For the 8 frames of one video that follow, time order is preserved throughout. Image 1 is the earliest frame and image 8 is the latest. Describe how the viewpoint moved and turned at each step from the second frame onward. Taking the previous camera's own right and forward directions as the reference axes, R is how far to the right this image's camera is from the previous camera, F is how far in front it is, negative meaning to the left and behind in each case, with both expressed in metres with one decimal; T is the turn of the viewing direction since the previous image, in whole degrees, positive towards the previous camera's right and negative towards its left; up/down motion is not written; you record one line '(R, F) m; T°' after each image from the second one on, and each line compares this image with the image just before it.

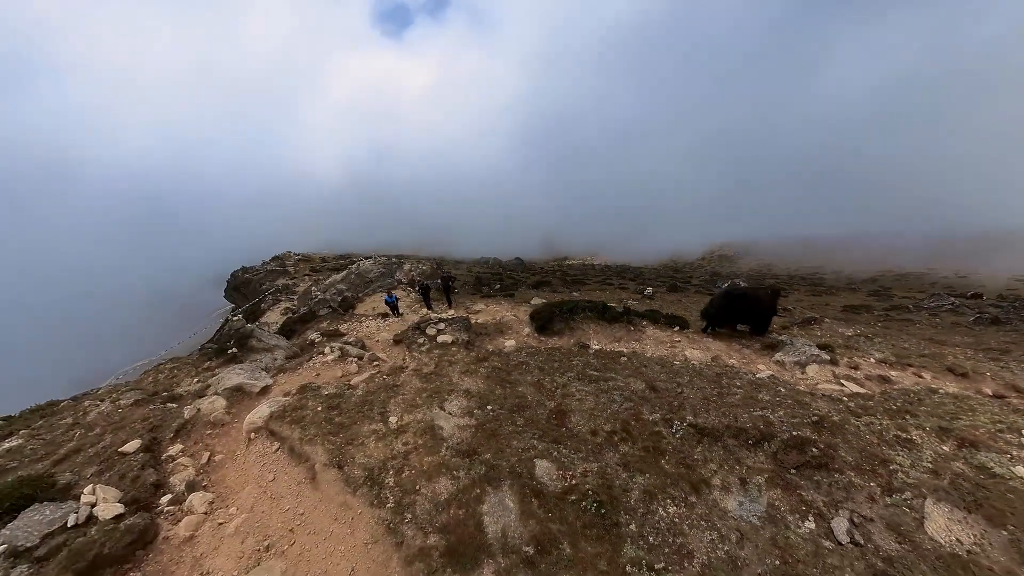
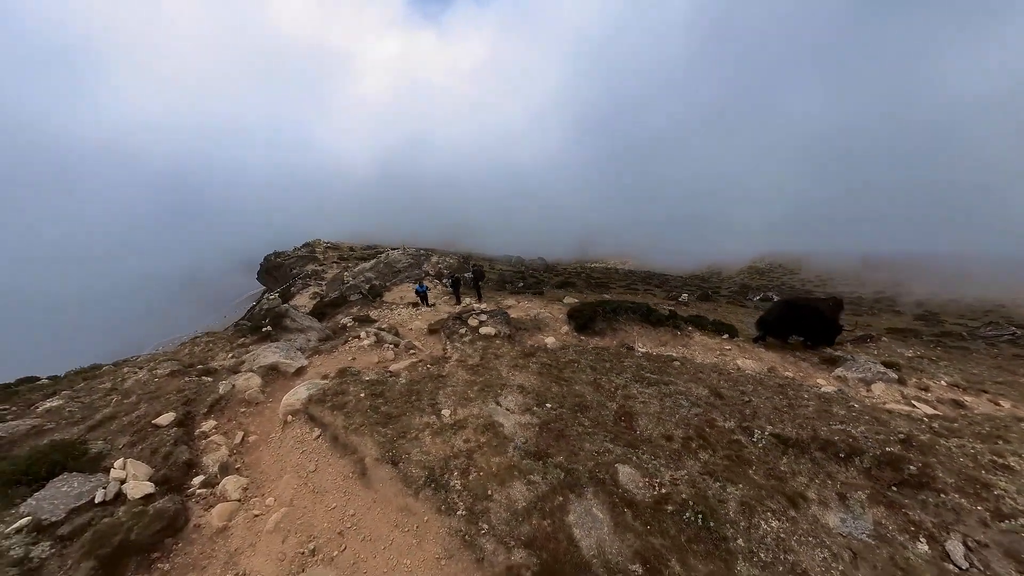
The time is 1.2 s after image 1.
(-2.0, +1.5) m; -3°
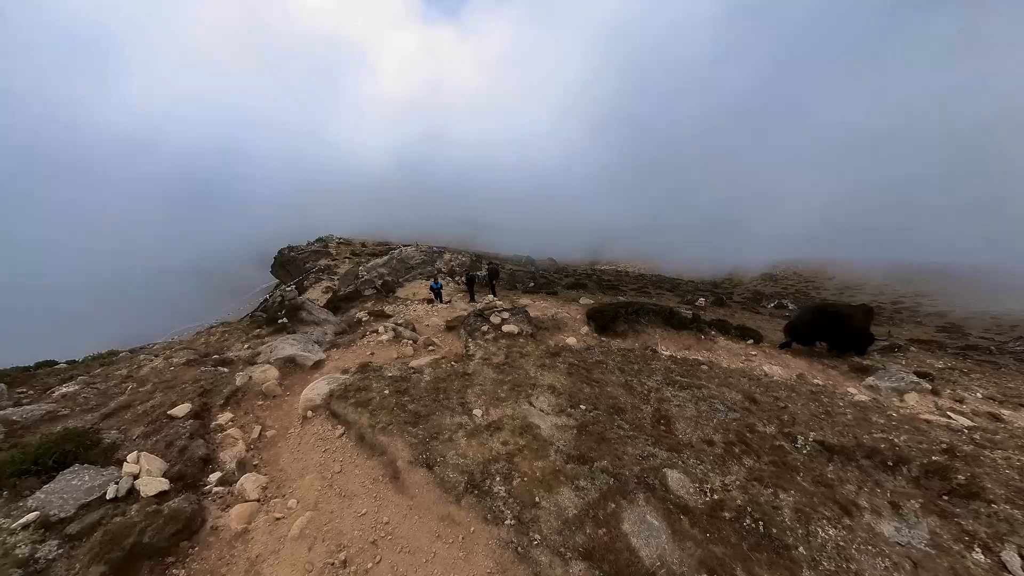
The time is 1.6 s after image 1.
(-1.0, +0.8) m; -1°
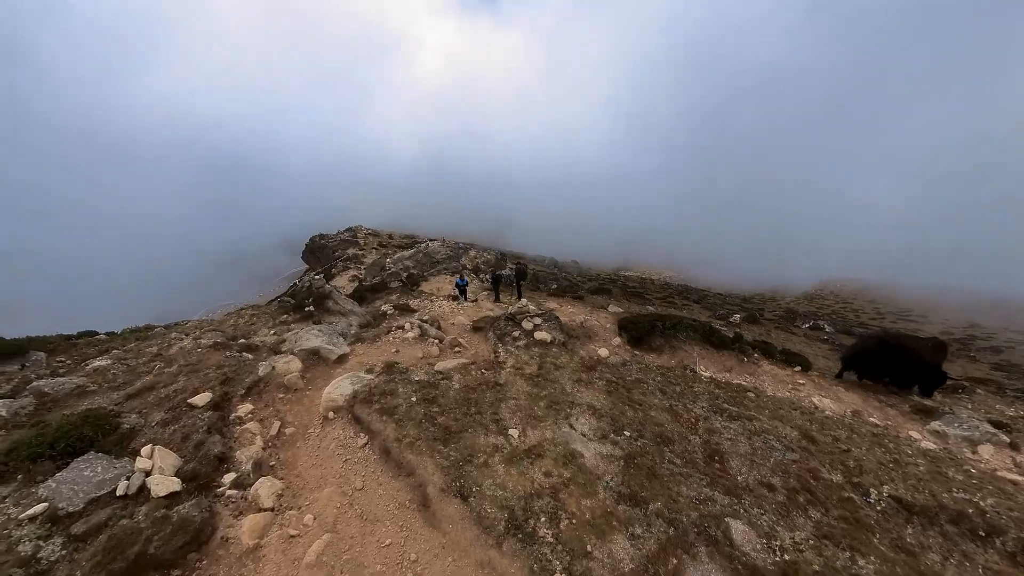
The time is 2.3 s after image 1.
(-0.9, +1.1) m; -3°
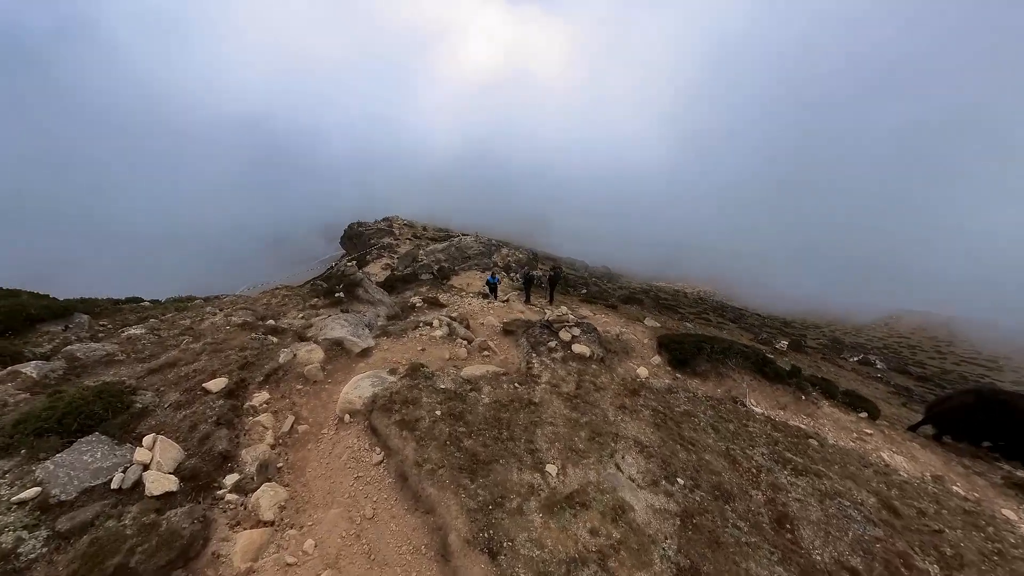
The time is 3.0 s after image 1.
(-0.7, +1.4) m; -5°
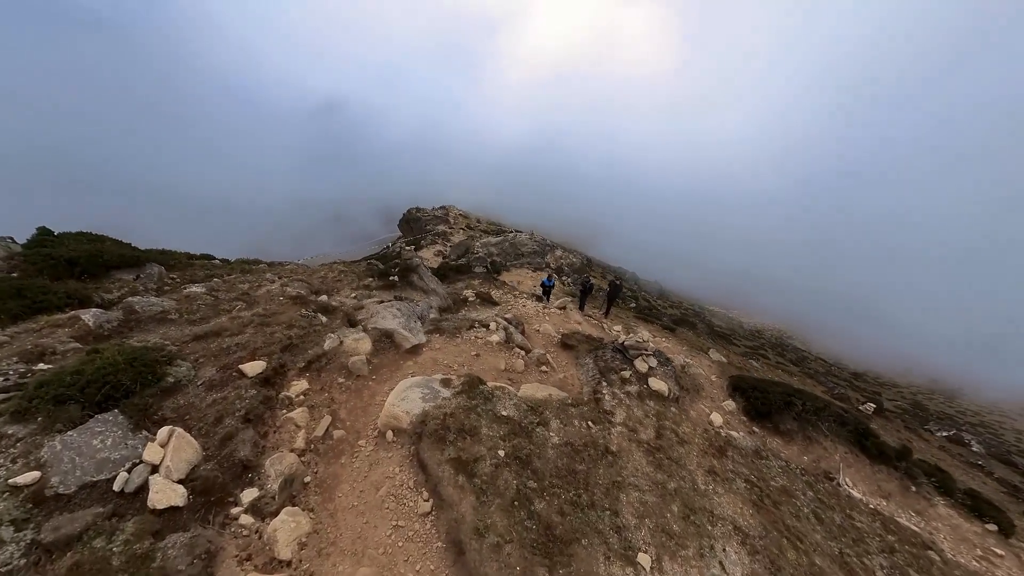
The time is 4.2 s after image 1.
(-1.4, +2.1) m; -7°
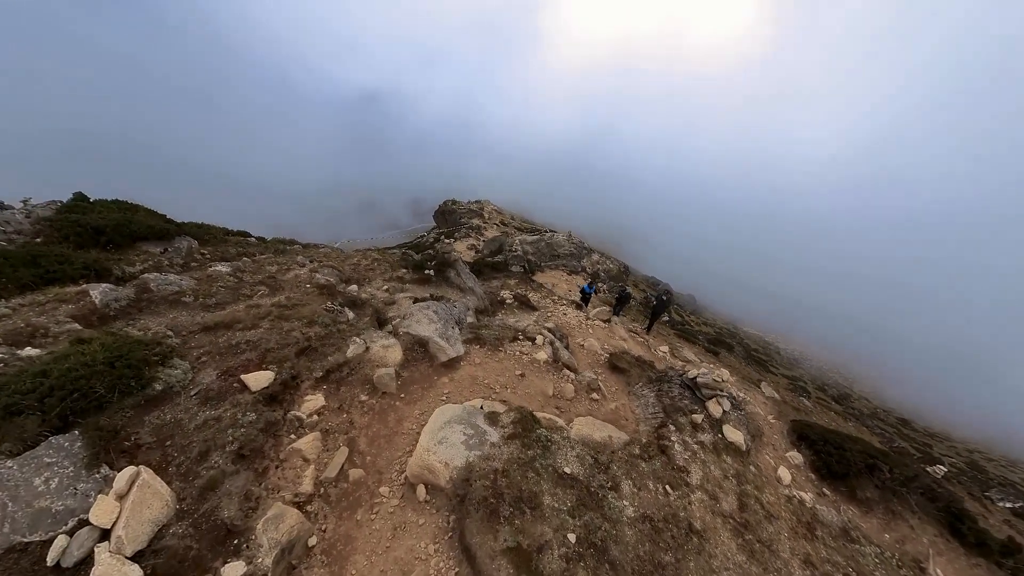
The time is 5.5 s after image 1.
(-1.2, +2.0) m; -4°
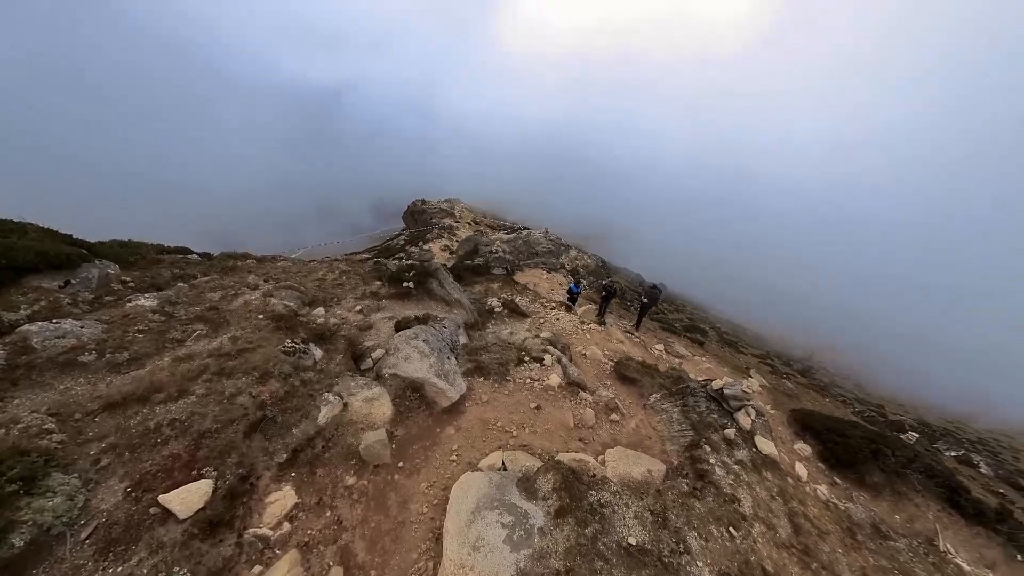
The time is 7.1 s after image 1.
(-1.0, +1.8) m; +5°
